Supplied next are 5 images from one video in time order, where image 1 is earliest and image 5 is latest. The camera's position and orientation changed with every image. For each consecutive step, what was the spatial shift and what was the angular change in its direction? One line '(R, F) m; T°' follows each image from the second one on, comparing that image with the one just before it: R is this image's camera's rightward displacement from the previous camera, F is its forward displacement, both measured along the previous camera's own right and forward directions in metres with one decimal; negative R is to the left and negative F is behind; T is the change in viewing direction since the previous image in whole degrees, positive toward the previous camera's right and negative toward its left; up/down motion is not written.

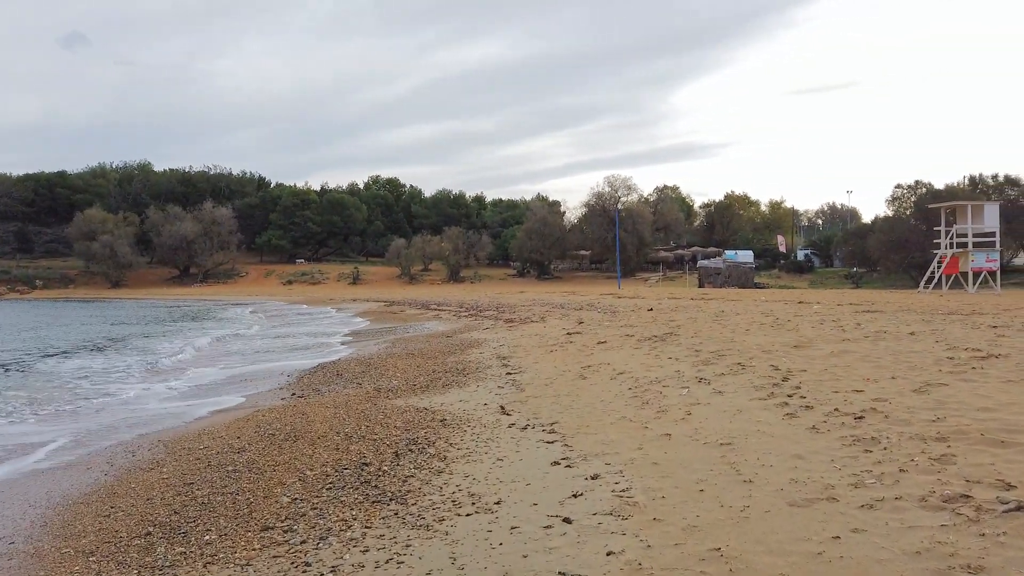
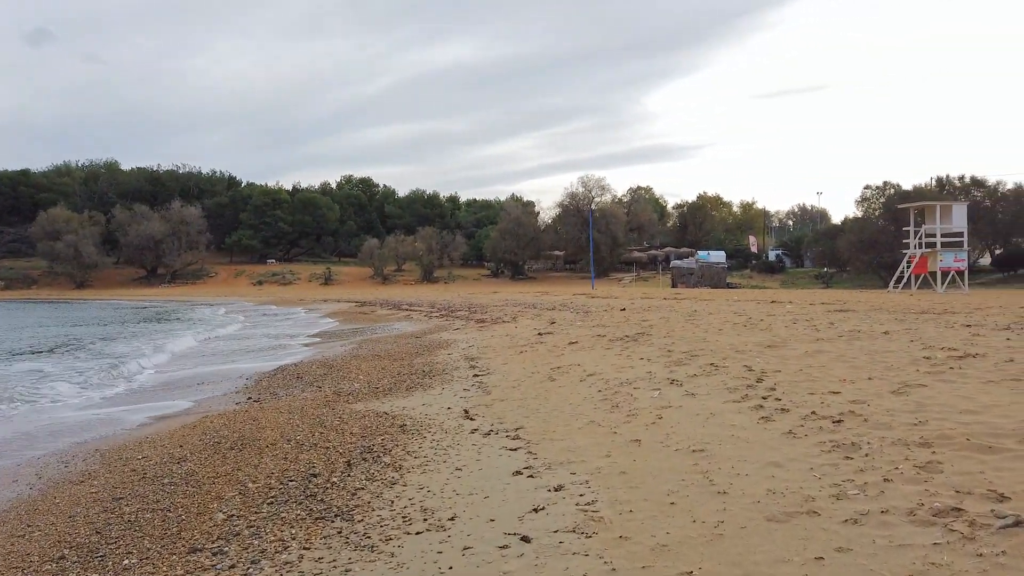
(+0.1, +0.4) m; +2°
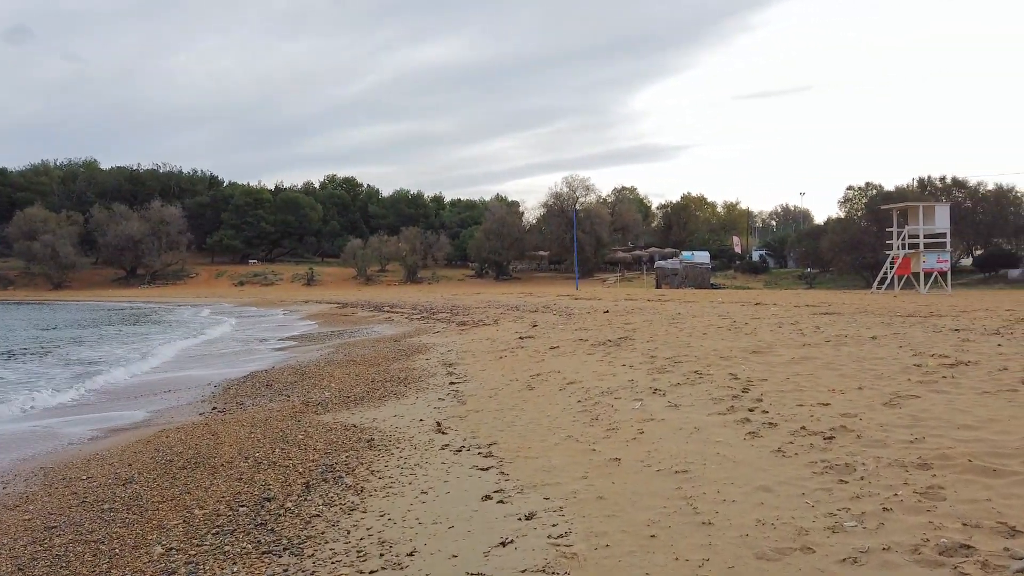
(+0.1, +0.4) m; +1°
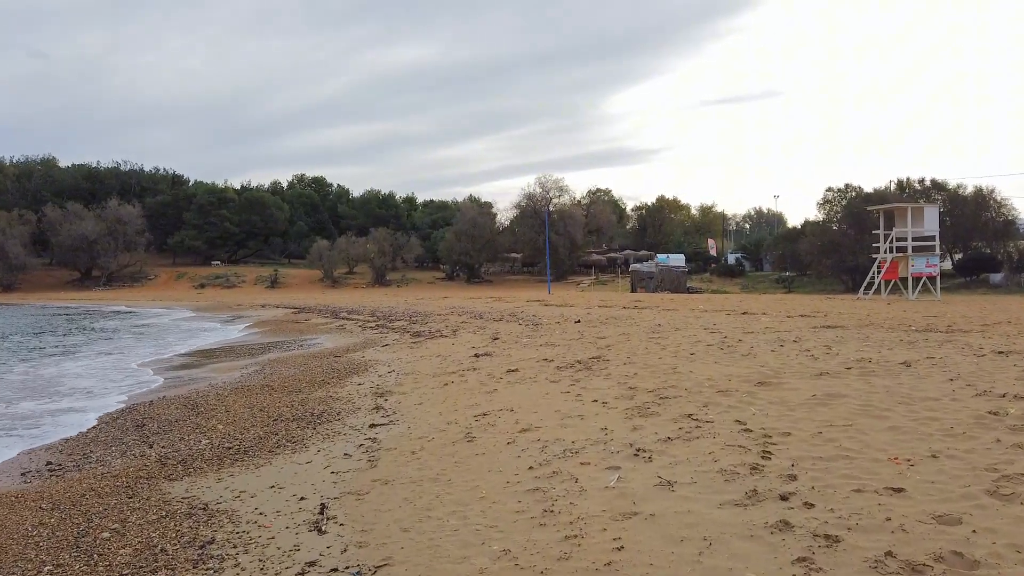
(+0.4, +2.2) m; +2°
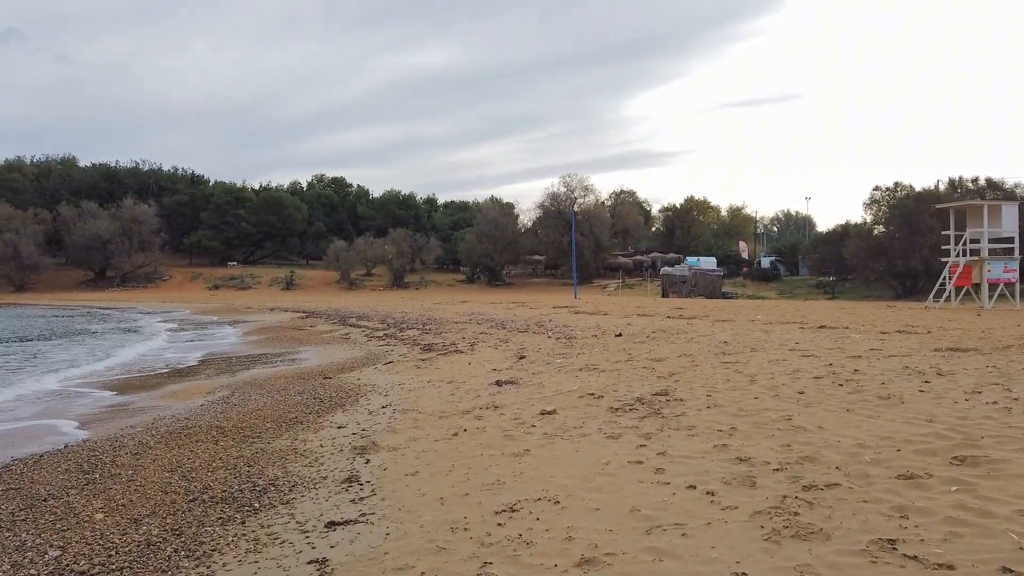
(-0.2, +3.0) m; -2°
